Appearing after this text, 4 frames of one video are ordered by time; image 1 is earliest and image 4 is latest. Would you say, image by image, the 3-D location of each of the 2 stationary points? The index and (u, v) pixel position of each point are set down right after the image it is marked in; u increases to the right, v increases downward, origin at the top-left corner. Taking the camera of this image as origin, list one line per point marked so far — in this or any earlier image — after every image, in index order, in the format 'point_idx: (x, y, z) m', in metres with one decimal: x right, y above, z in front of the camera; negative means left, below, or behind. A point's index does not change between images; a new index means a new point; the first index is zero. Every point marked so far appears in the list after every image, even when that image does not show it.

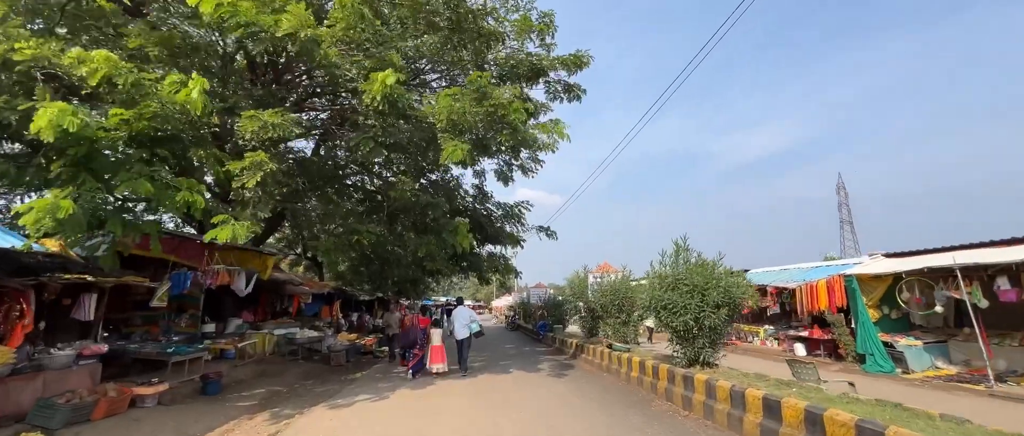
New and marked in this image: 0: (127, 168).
0: (-5.5, +0.8, +6.5) m
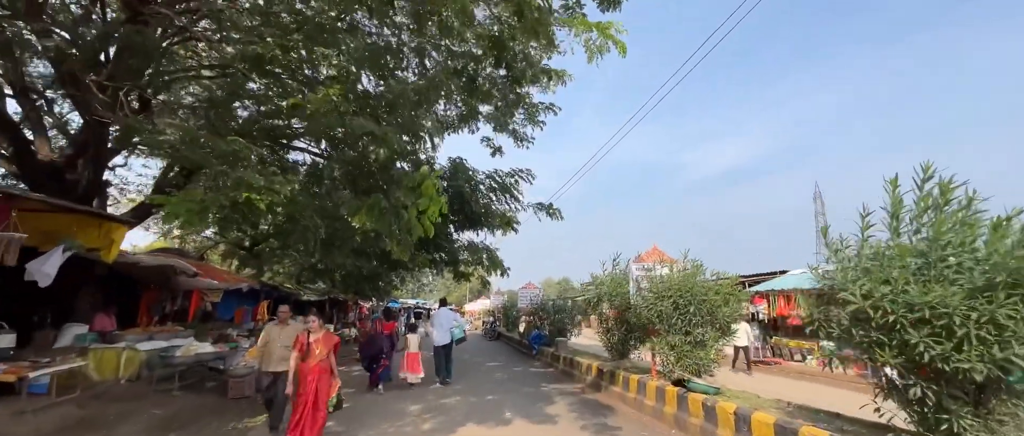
0: (-5.0, +1.7, +1.8) m
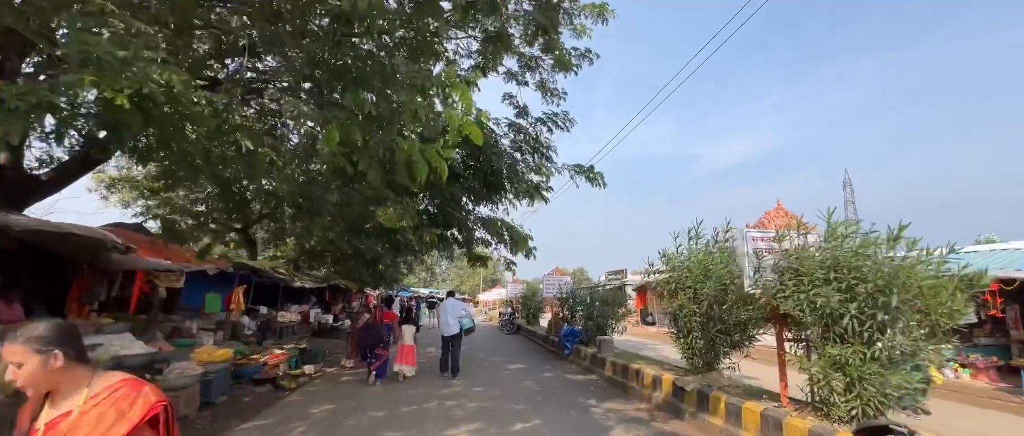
0: (-4.7, +2.2, -0.9) m
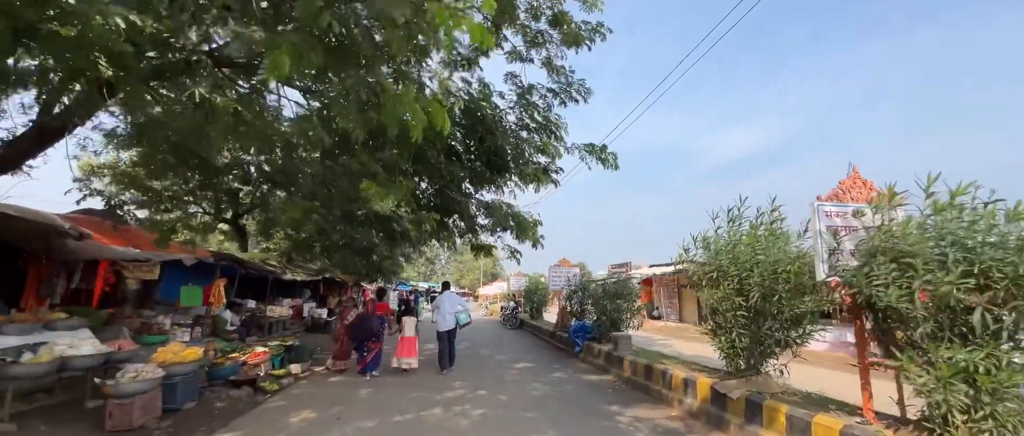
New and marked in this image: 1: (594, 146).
0: (-4.5, +2.4, -1.9) m
1: (+1.7, +1.5, +9.2) m
